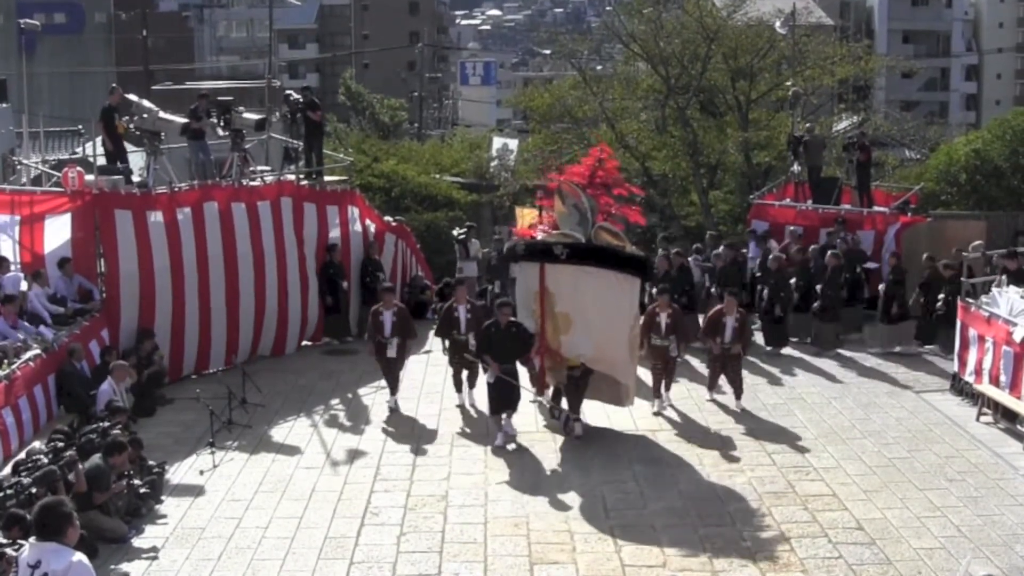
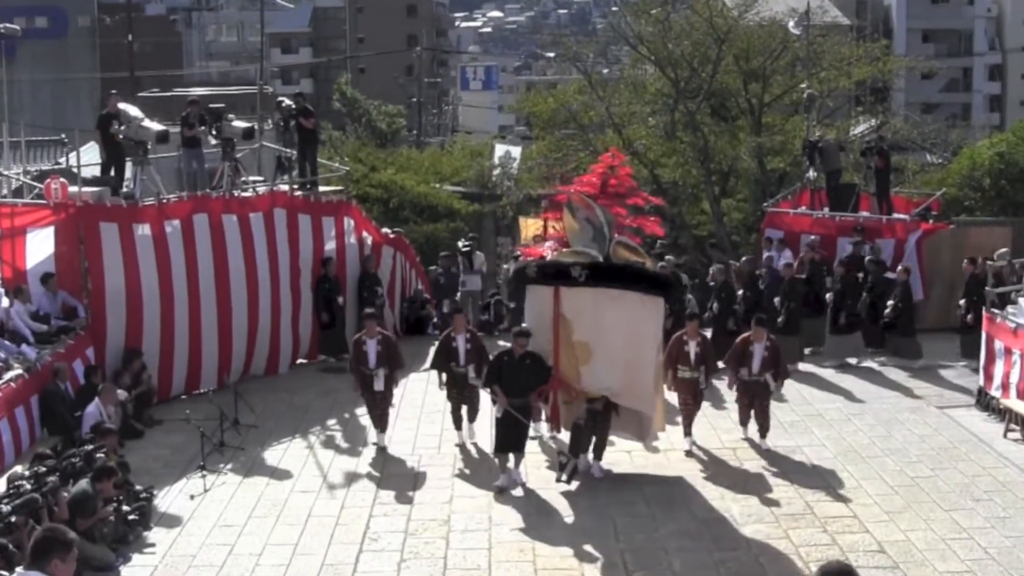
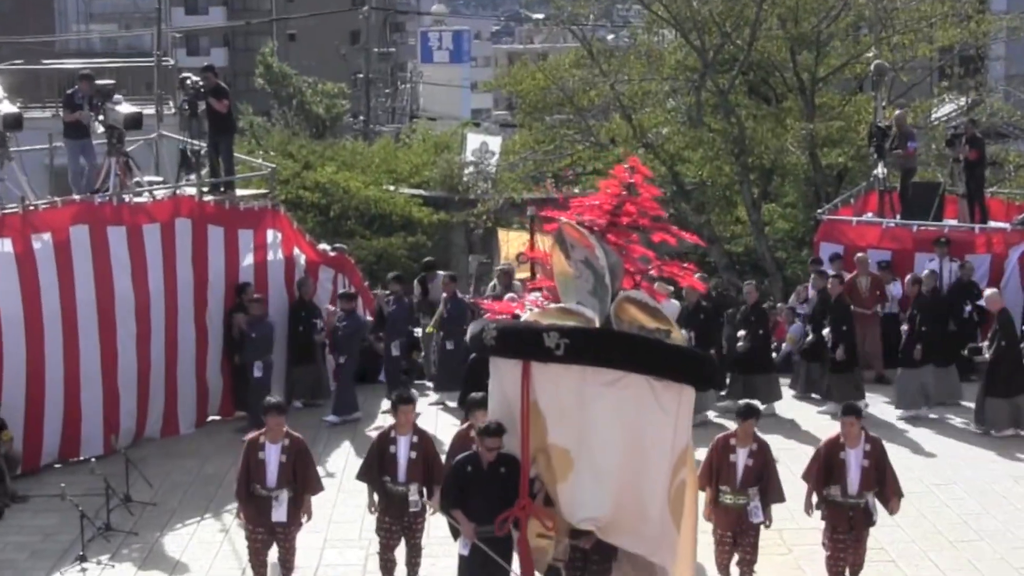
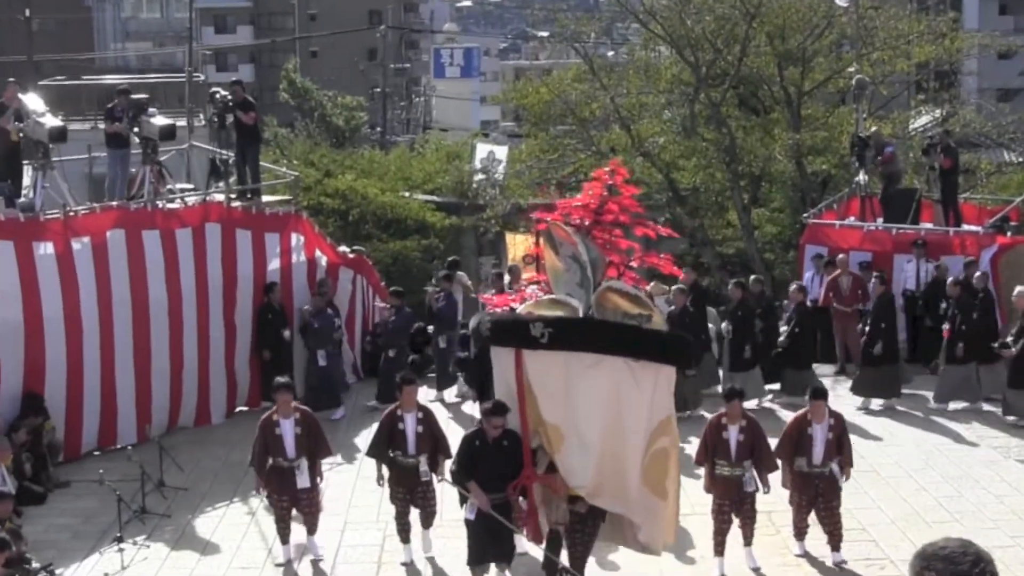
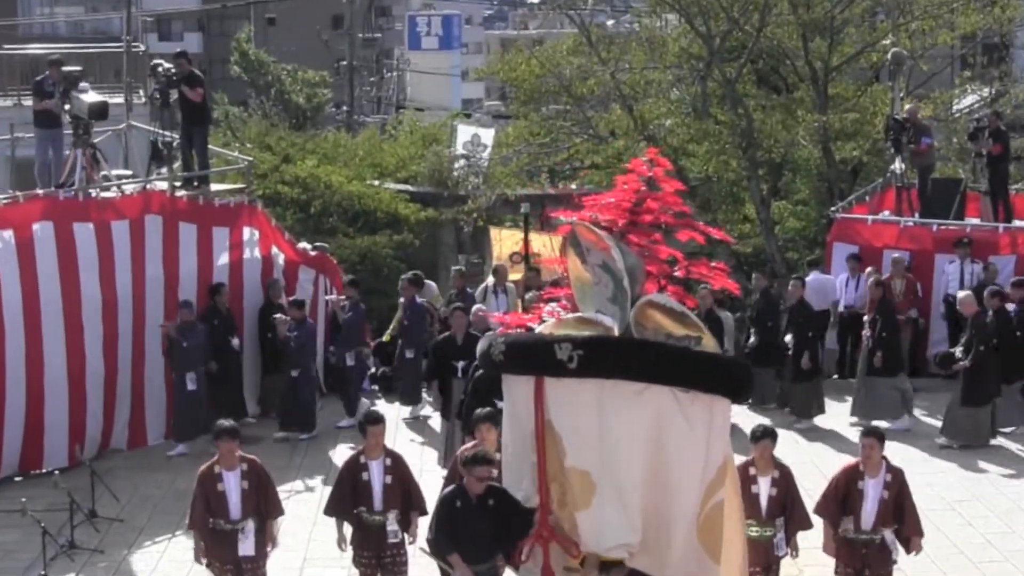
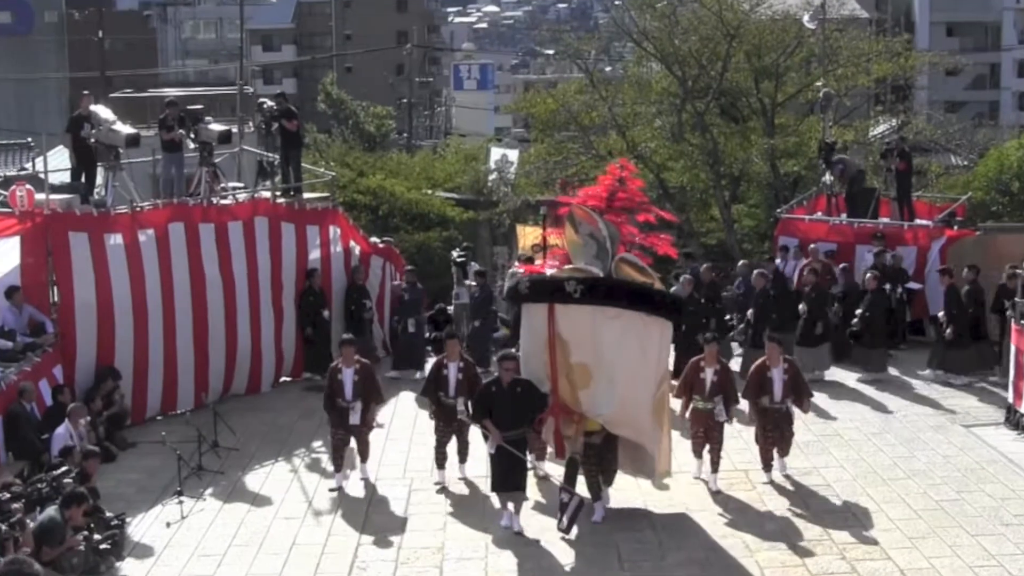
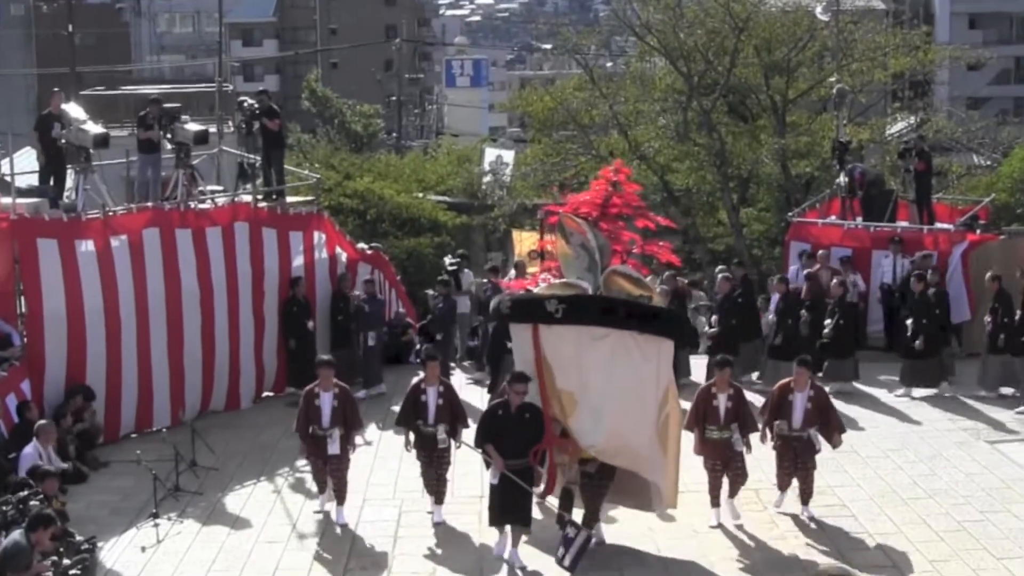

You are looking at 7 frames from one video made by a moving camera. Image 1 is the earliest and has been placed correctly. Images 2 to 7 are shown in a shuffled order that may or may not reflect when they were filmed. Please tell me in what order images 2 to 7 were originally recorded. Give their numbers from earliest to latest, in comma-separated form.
2, 6, 7, 4, 3, 5
